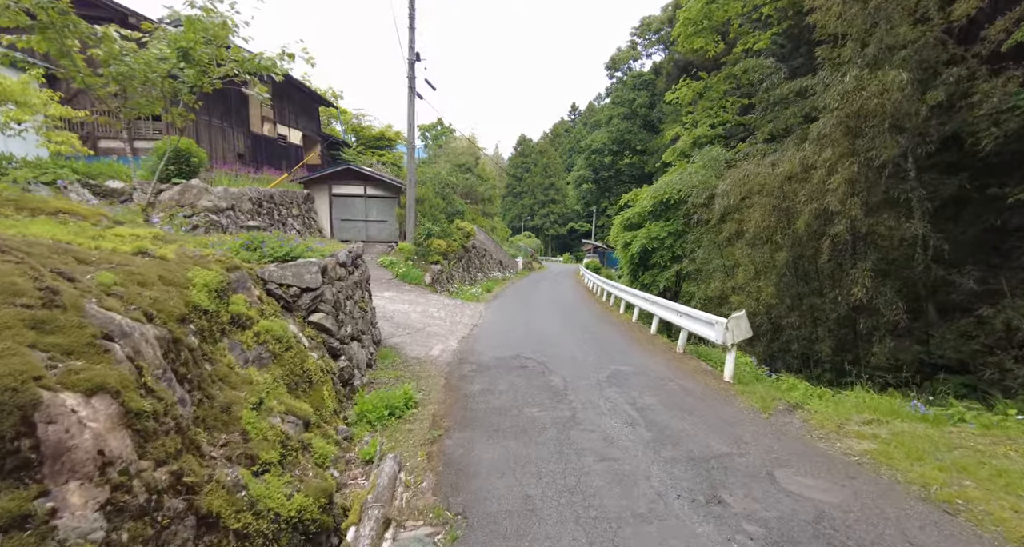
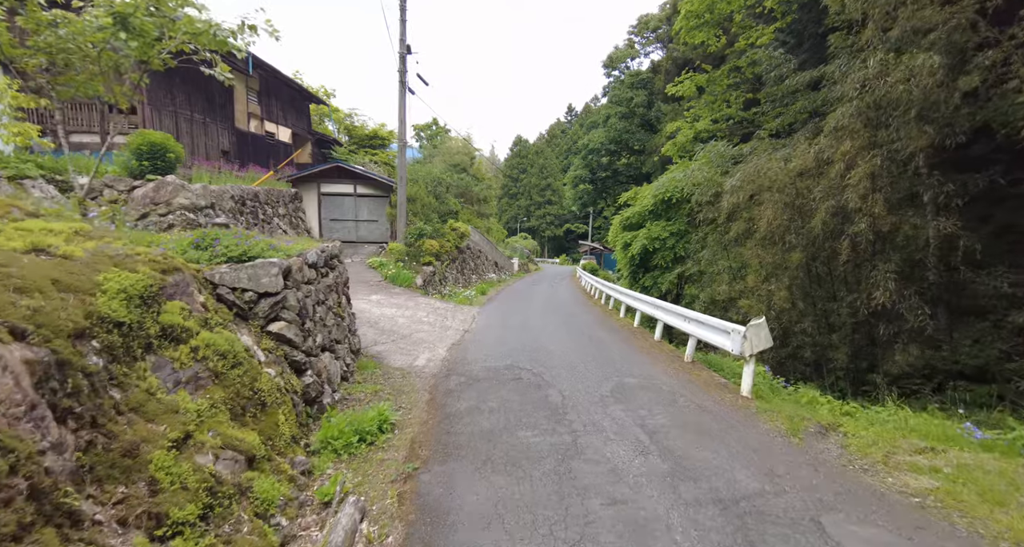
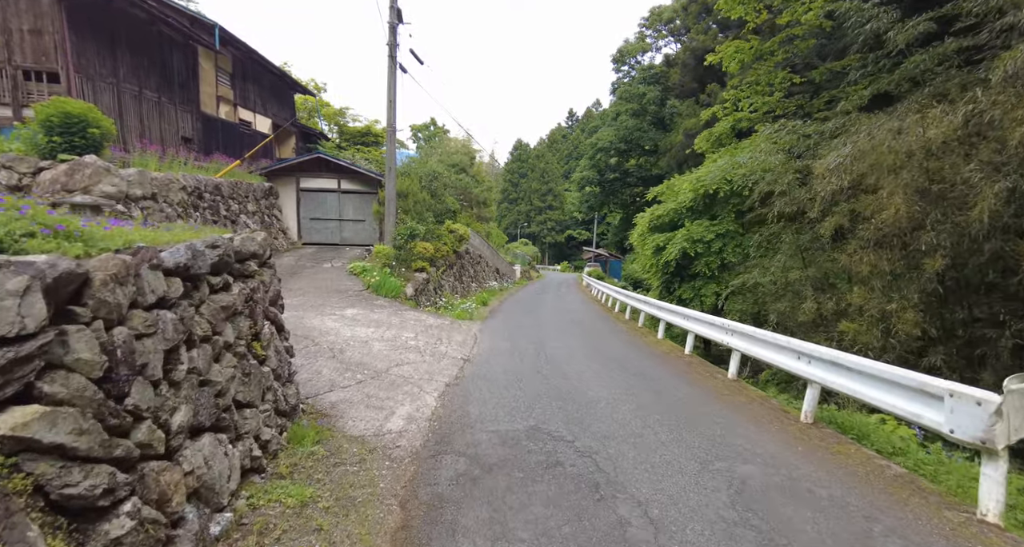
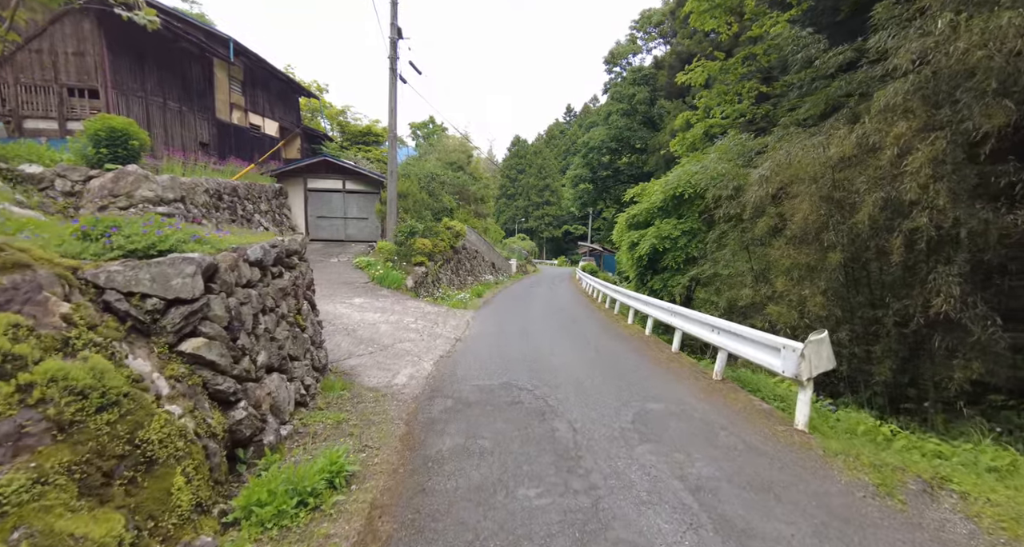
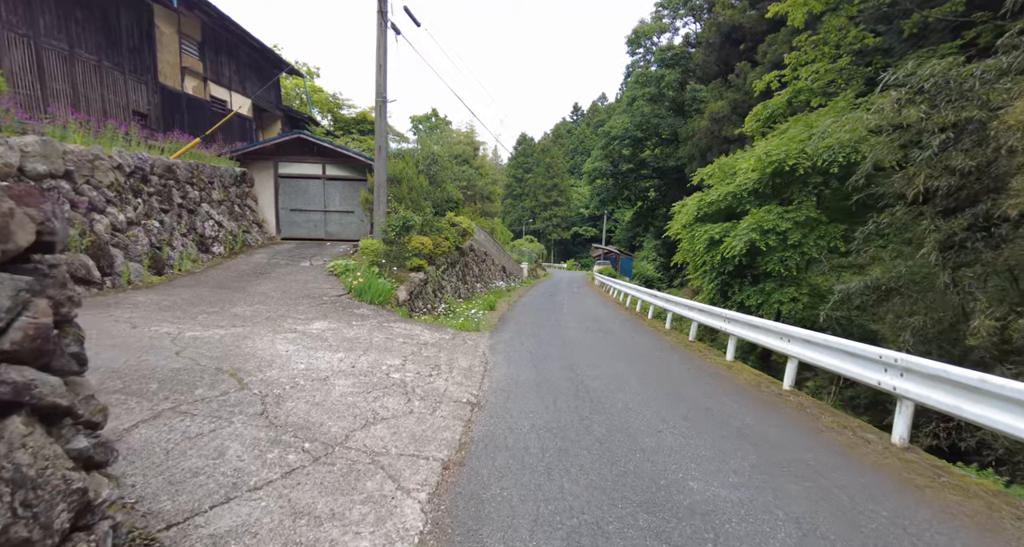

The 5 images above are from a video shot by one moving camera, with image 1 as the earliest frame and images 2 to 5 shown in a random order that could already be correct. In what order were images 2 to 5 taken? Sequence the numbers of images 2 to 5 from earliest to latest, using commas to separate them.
2, 4, 3, 5
